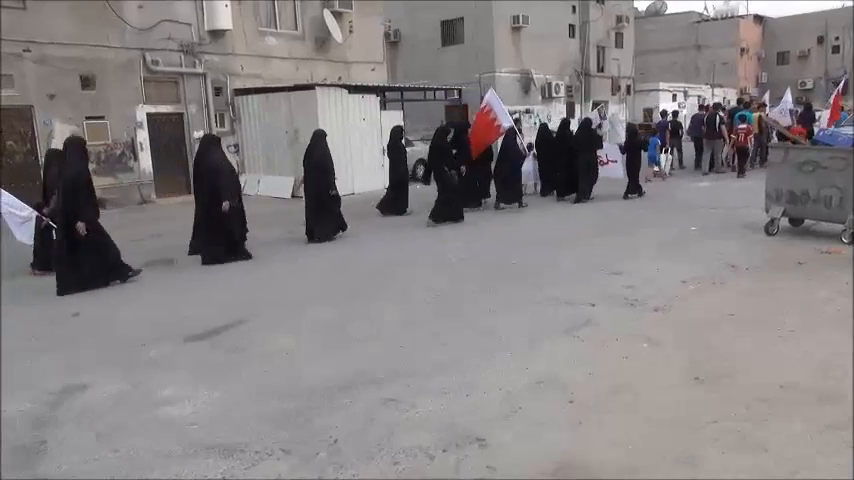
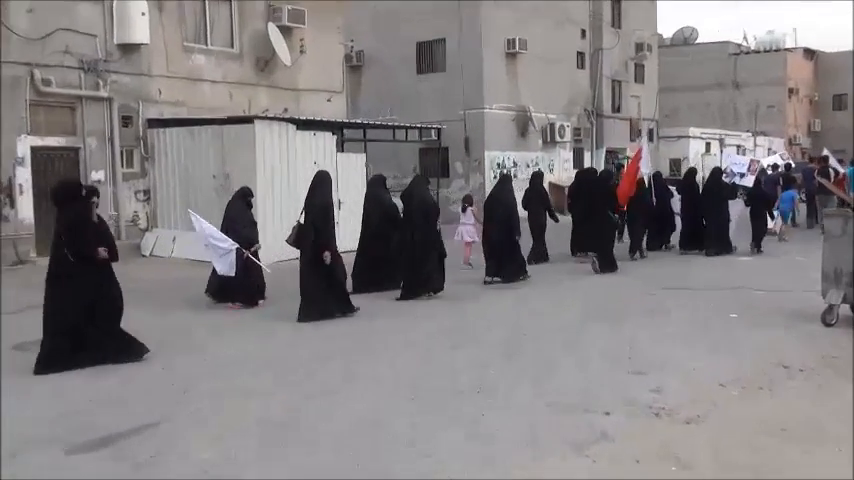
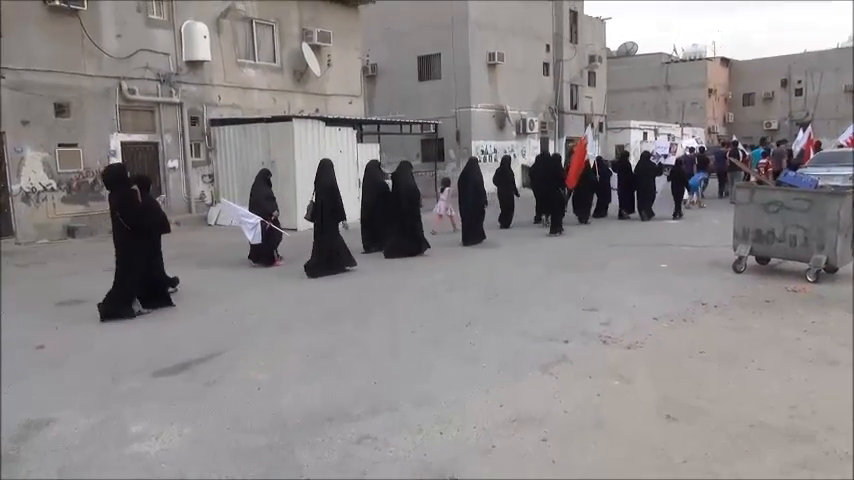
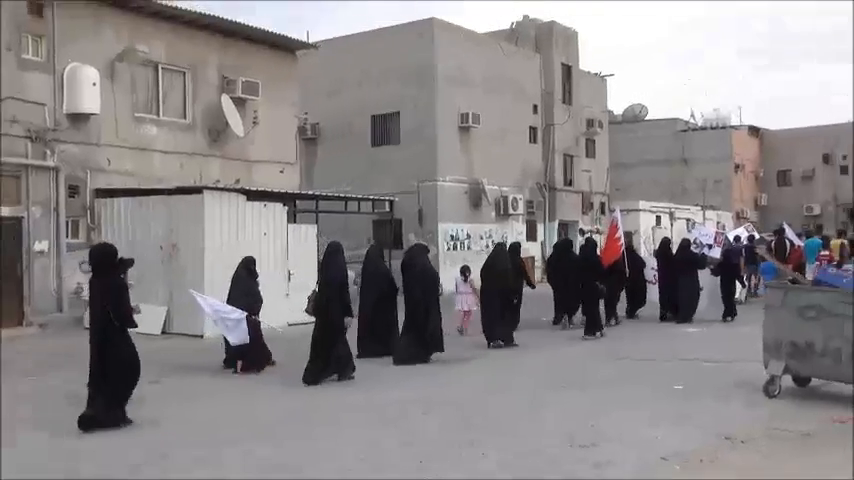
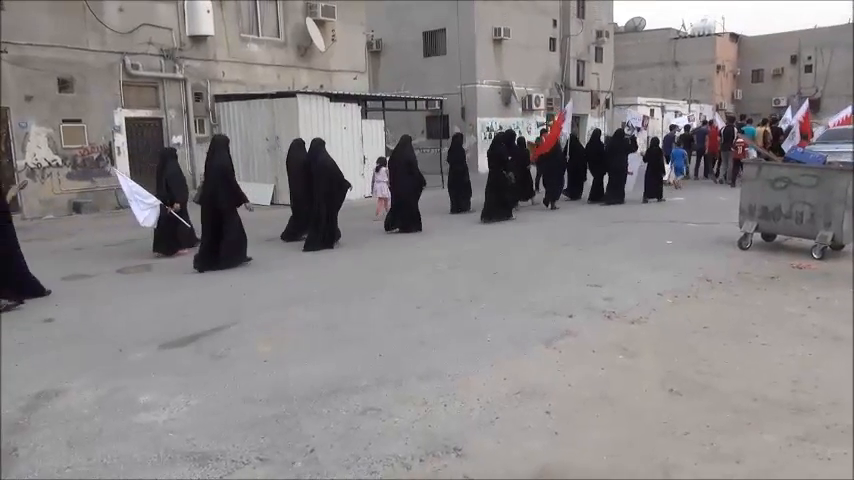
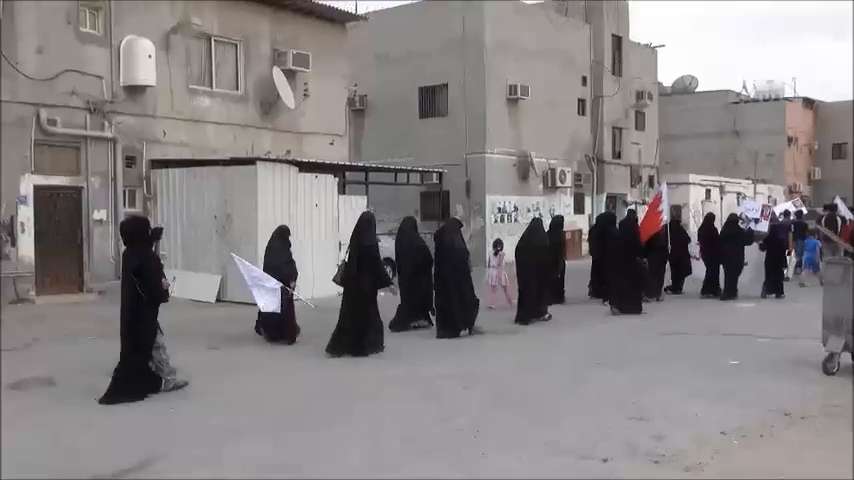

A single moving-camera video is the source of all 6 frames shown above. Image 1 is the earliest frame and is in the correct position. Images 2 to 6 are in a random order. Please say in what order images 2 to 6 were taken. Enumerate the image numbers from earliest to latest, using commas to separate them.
5, 3, 2, 6, 4
